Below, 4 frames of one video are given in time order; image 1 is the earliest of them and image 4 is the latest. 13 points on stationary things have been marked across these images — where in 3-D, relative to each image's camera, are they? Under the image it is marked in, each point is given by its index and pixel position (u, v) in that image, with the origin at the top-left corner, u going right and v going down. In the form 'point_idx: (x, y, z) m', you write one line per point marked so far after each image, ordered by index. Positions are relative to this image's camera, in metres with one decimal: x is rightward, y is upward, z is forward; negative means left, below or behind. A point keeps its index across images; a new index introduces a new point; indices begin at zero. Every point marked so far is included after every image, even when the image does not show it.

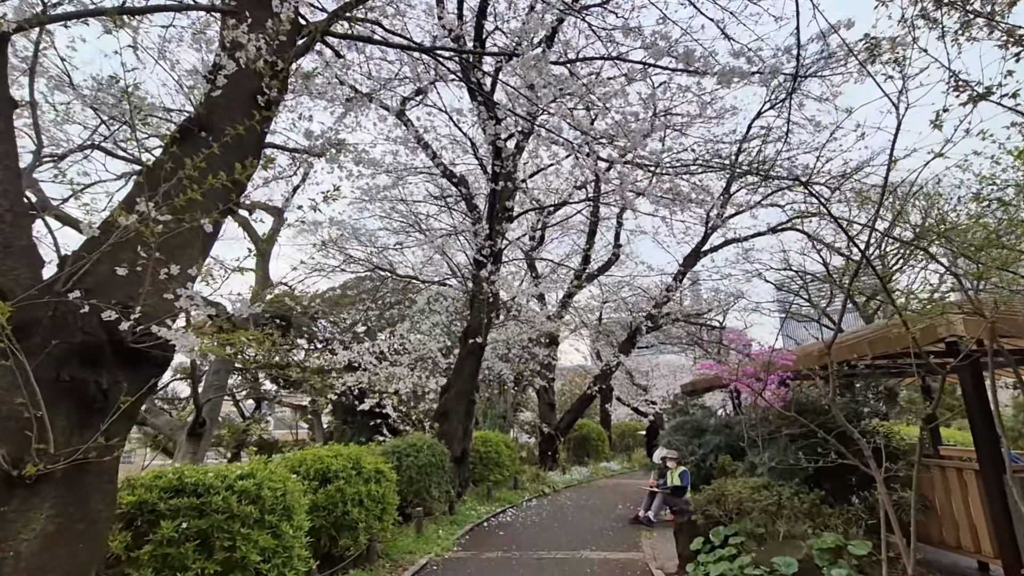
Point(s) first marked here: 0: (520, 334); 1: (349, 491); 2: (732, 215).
0: (+0.1, -0.8, +9.6) m
1: (-1.0, -1.3, +3.6) m
2: (+4.1, +1.3, +10.9) m
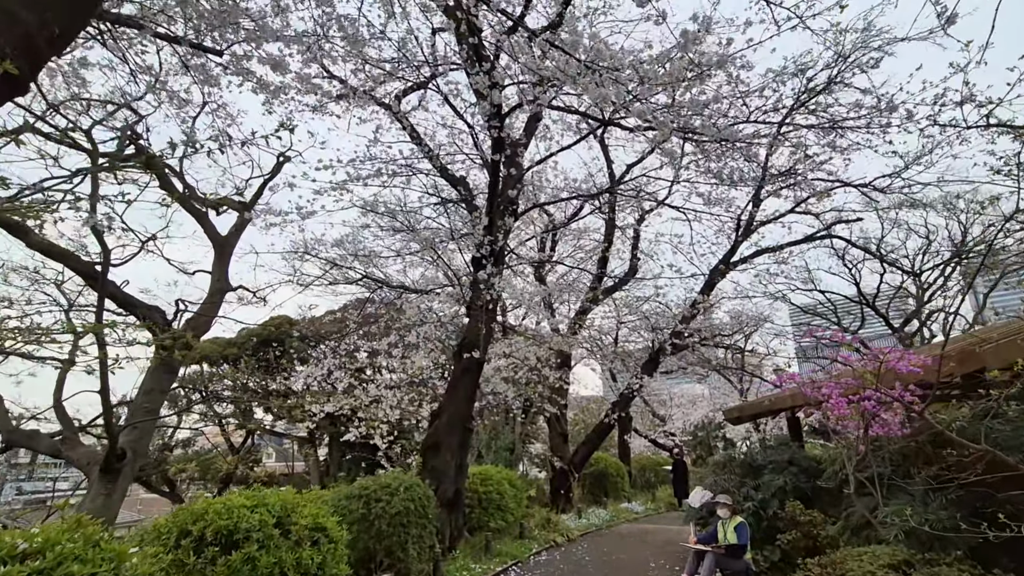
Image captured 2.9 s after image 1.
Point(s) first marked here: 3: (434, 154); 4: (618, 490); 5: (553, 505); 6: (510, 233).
0: (+0.2, -0.9, +8.4) m
1: (-1.0, -1.1, +2.4) m
2: (+4.2, +1.1, +9.8) m
3: (-1.1, +1.9, +8.1) m
4: (+2.0, -3.8, +11.0) m
5: (+0.7, -3.4, +9.3) m
6: (0.0, +0.6, +6.3) m
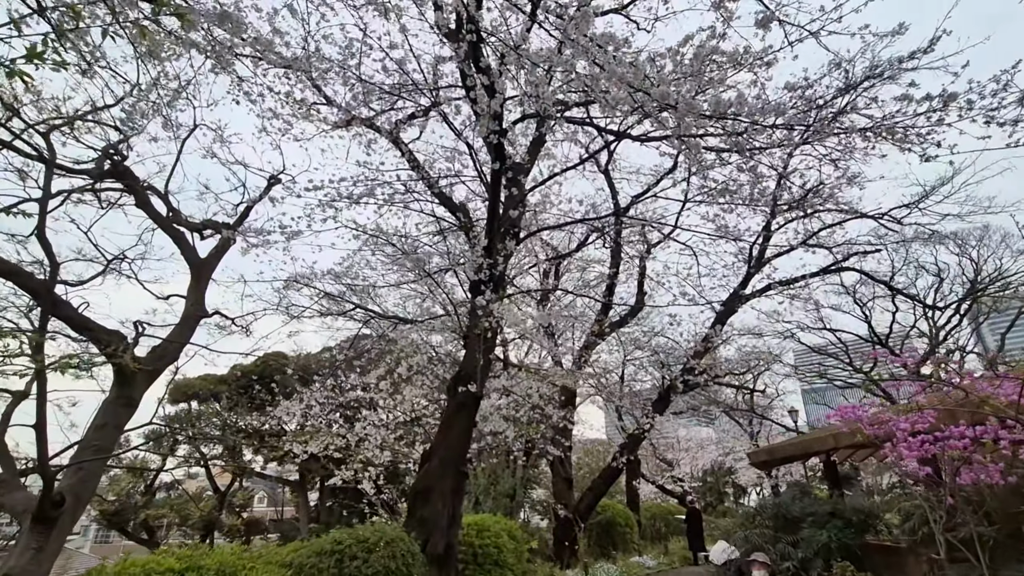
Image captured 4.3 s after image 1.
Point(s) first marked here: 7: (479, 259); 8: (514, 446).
0: (+0.2, -1.4, +7.8) m
1: (-1.0, -1.1, +1.8) m
2: (+4.2, +0.5, +9.3) m
3: (-1.1, +1.4, +7.7) m
4: (+2.0, -4.4, +10.2) m
5: (+0.7, -3.9, +8.5) m
6: (0.0, +0.3, +5.8) m
7: (-0.3, +0.3, +5.5) m
8: (0.0, -2.5, +9.0) m
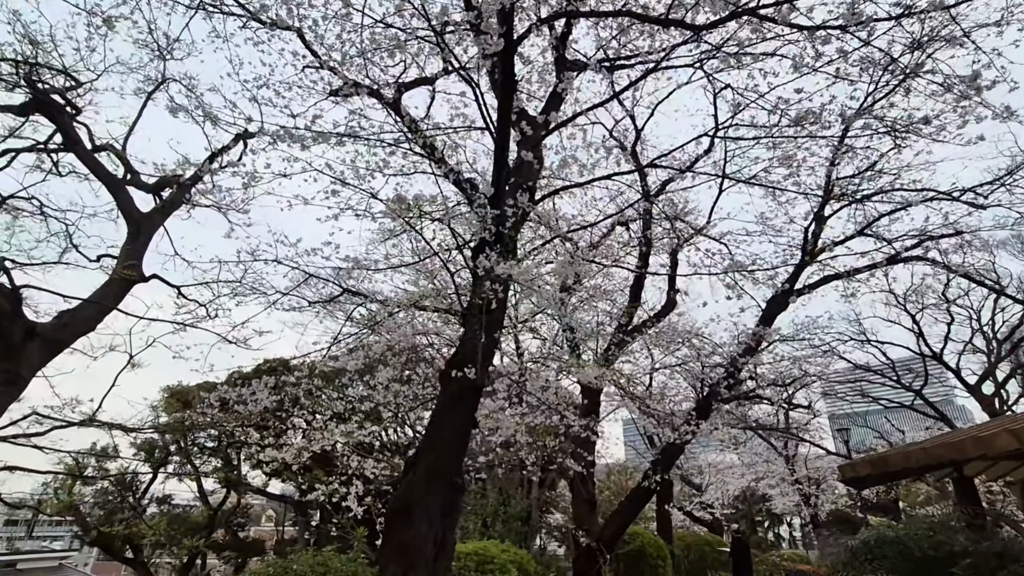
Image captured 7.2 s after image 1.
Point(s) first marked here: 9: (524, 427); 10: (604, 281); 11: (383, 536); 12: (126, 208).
0: (+0.4, -1.2, +6.6) m
1: (-1.1, -0.7, +0.7) m
2: (+4.4, +0.6, +8.0) m
3: (-0.9, +1.6, +6.7) m
4: (+2.2, -4.3, +8.9) m
5: (+0.8, -3.8, +7.2) m
6: (+0.1, +0.6, +4.7) m
7: (-0.2, +0.5, +4.4) m
8: (+0.2, -2.3, +7.8) m
9: (+0.2, -1.7, +7.1) m
10: (+1.1, +0.1, +6.8) m
11: (-0.8, -1.6, +3.8) m
12: (-3.1, +0.6, +4.7) m
